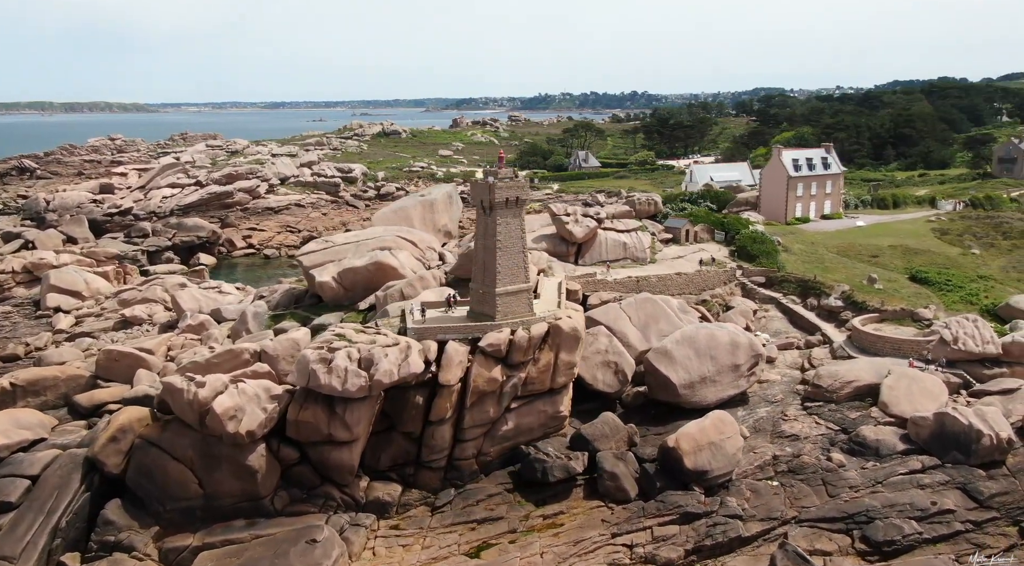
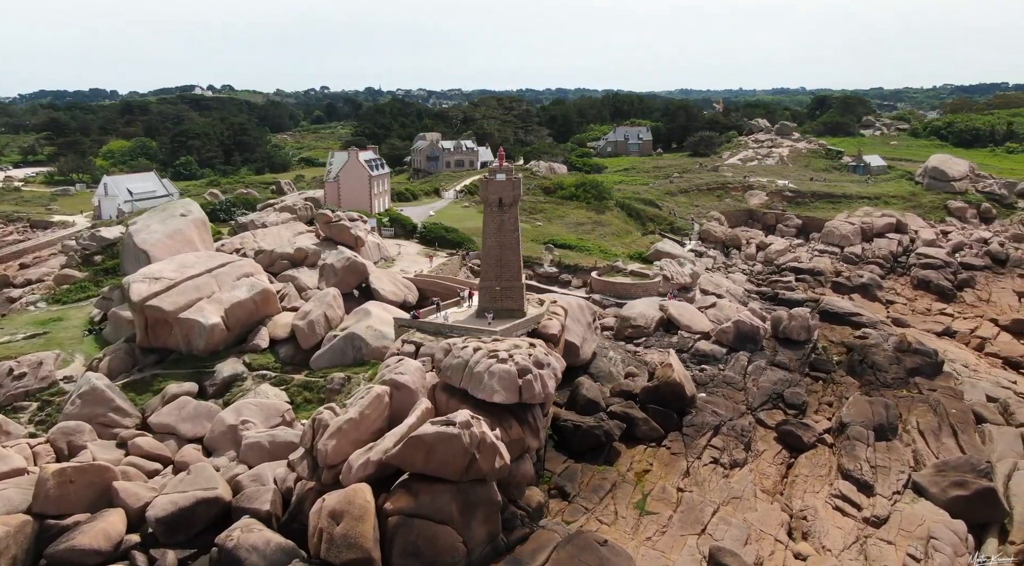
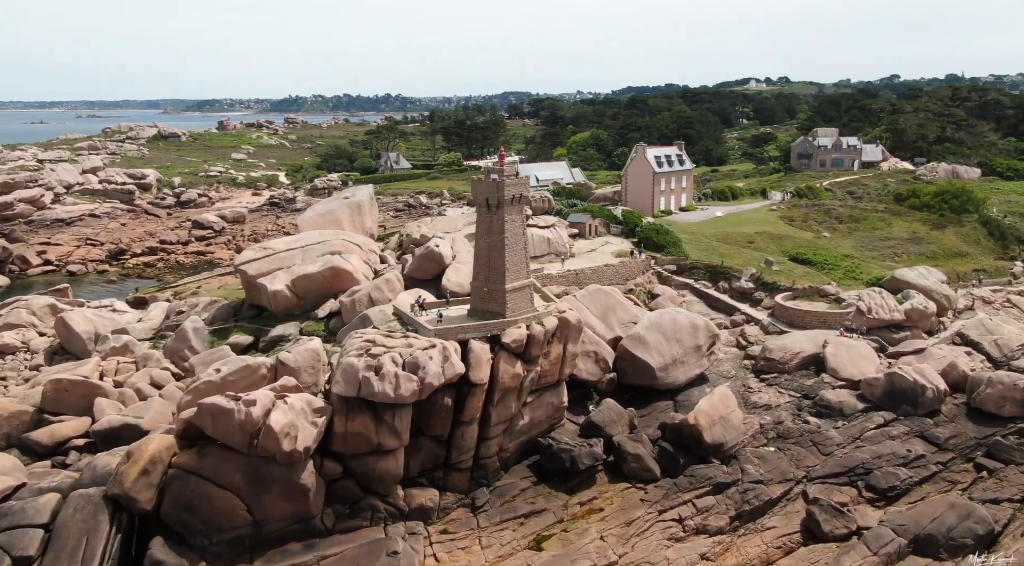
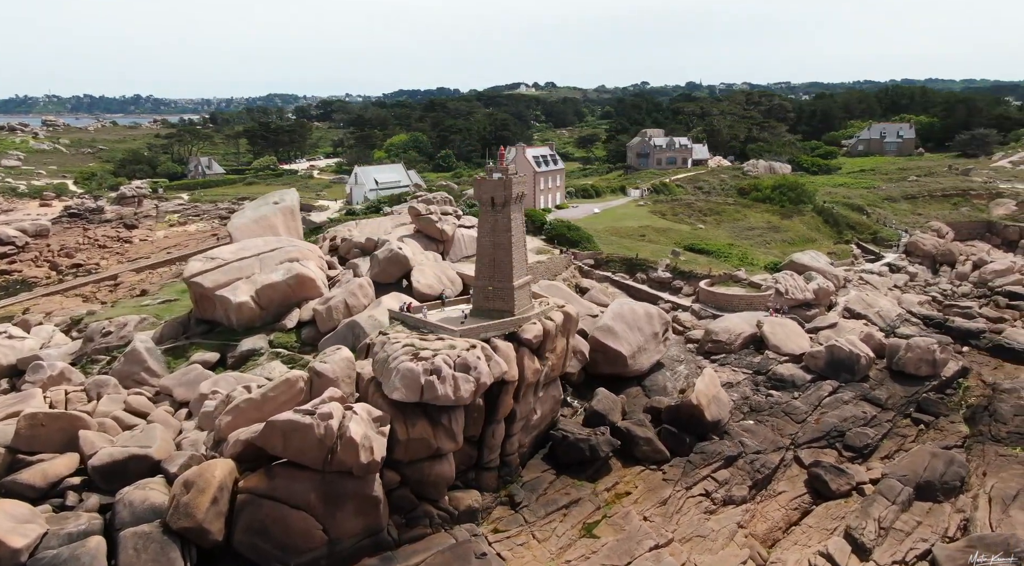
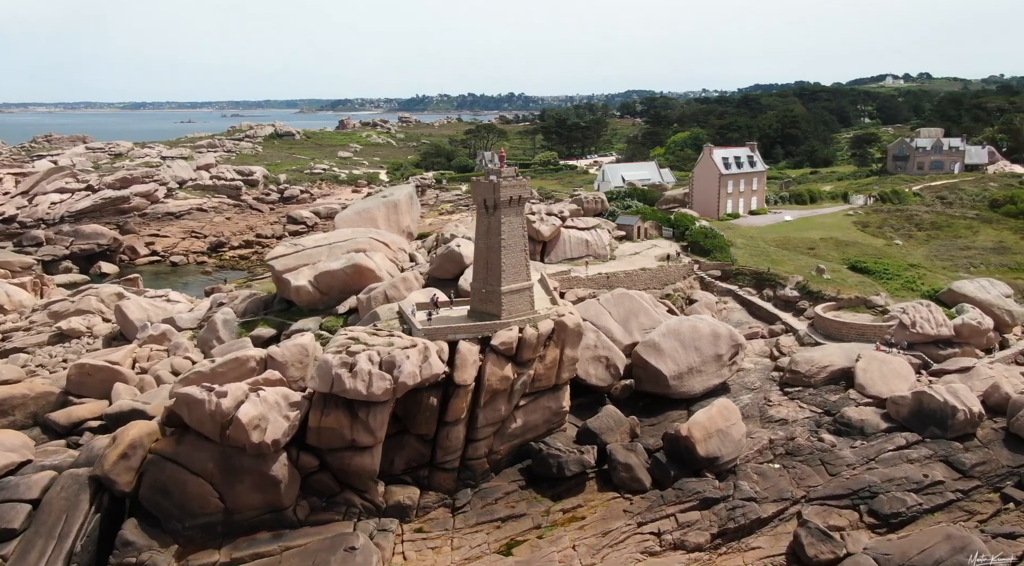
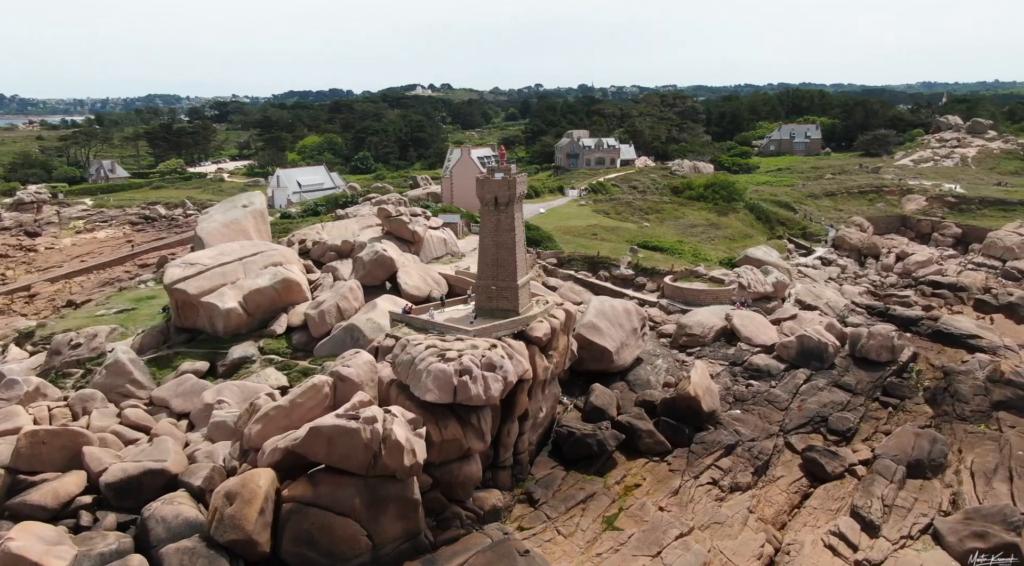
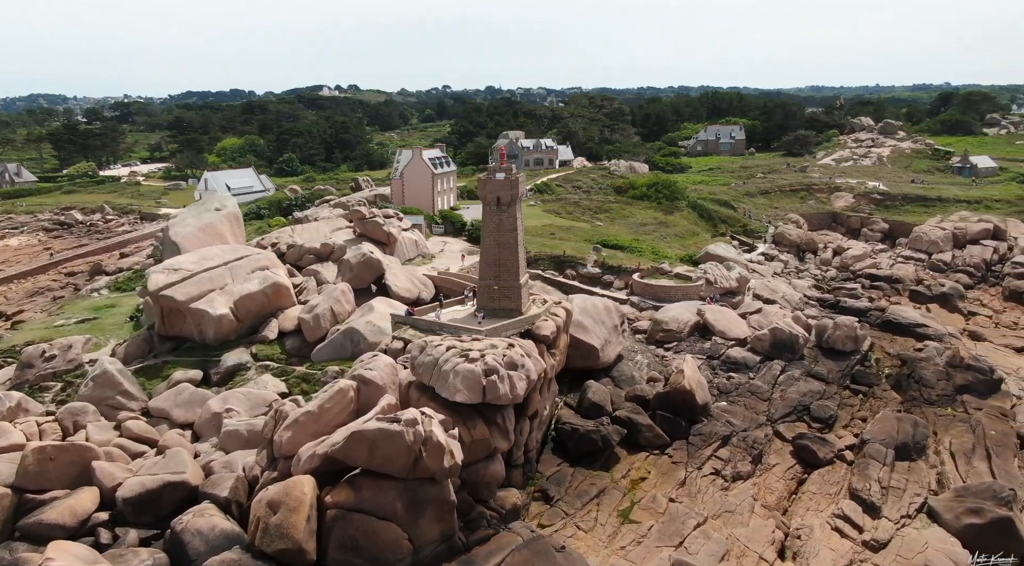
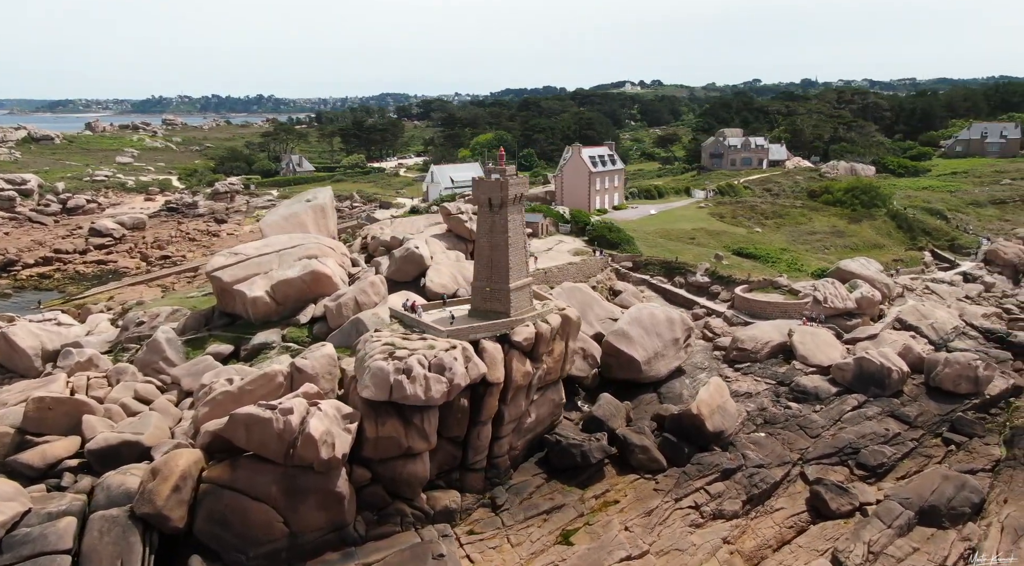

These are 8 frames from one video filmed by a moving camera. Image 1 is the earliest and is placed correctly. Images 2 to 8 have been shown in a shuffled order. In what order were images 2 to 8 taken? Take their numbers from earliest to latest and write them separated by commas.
5, 3, 8, 4, 6, 7, 2
